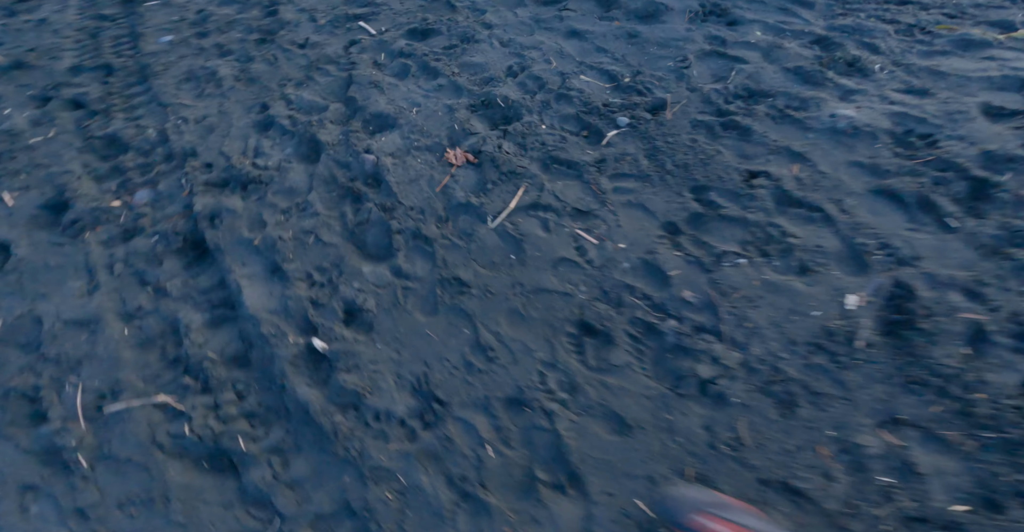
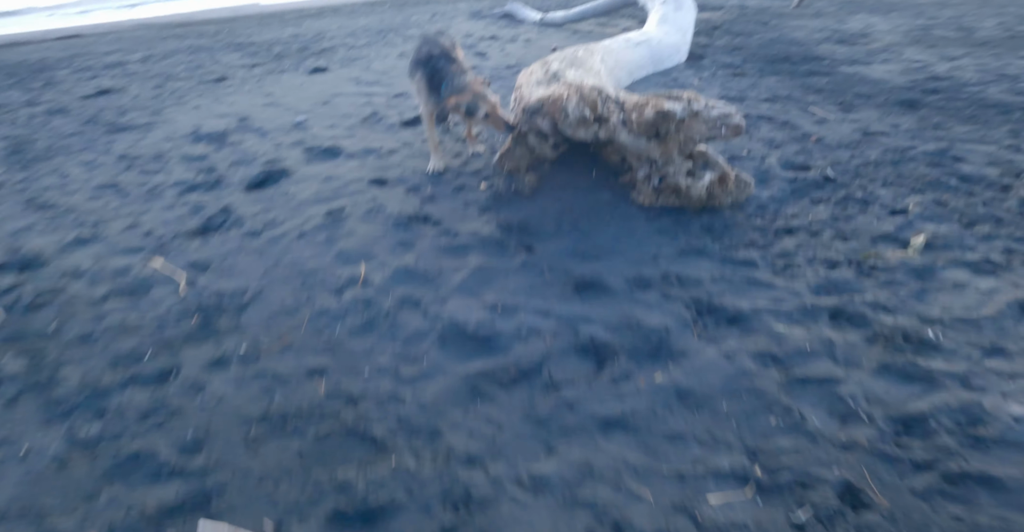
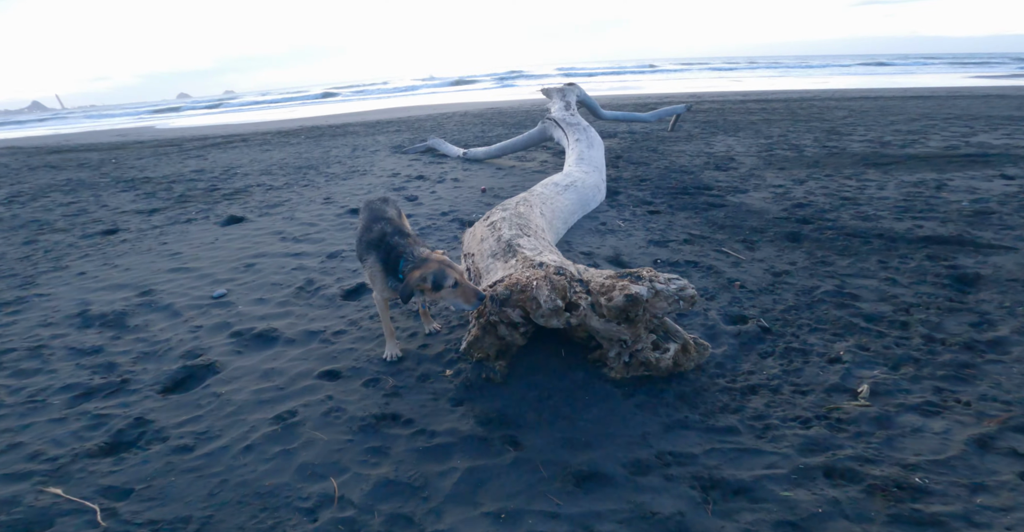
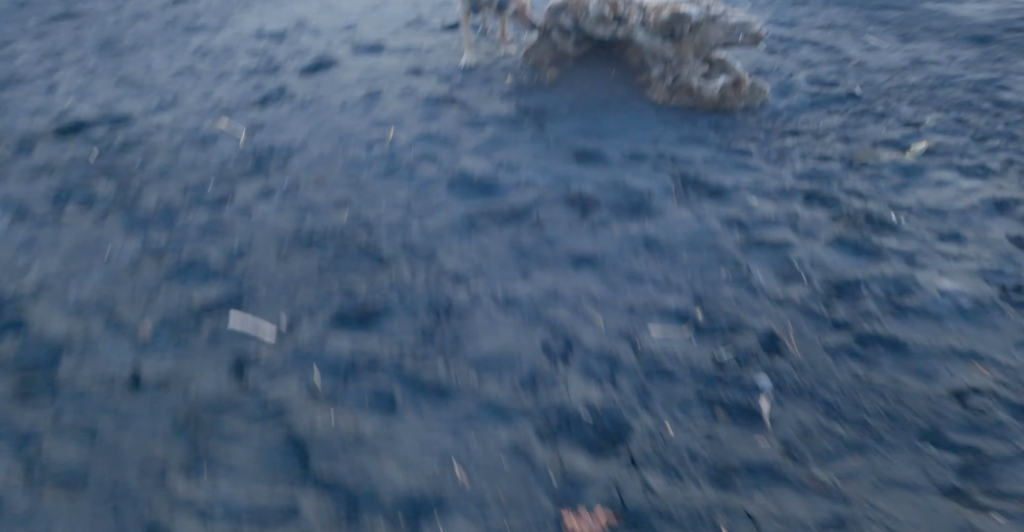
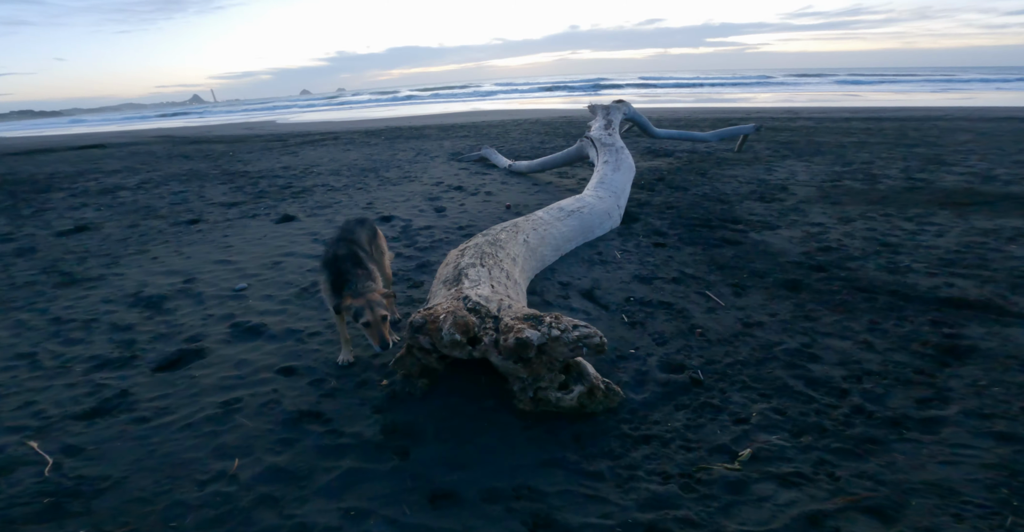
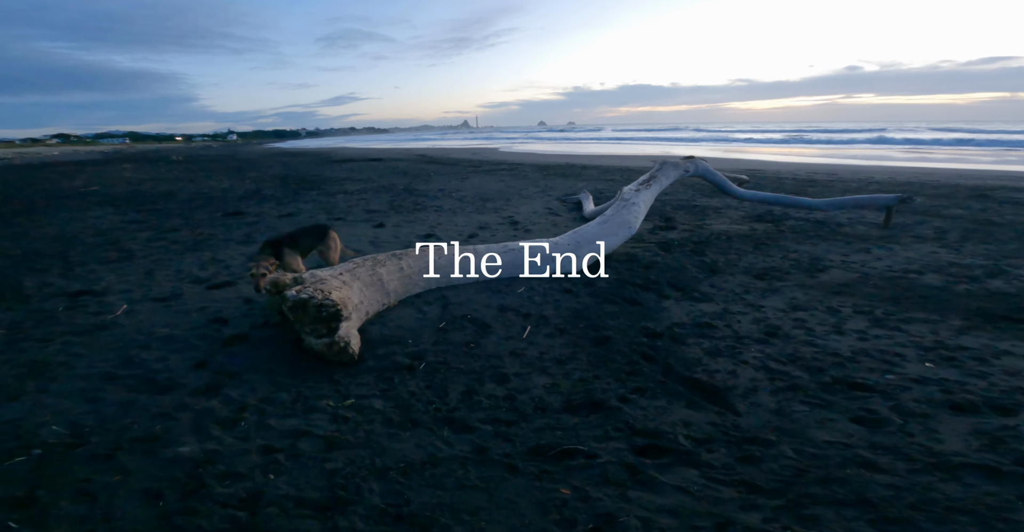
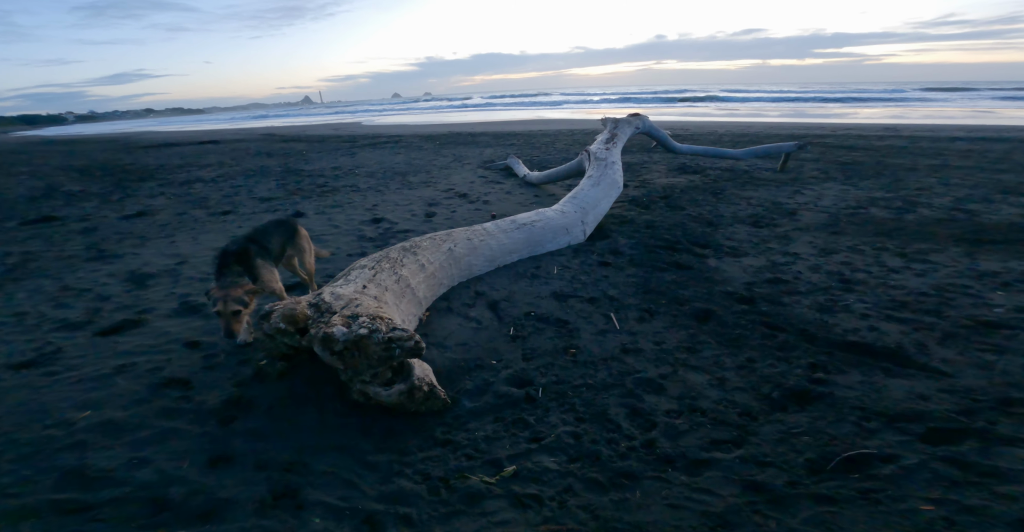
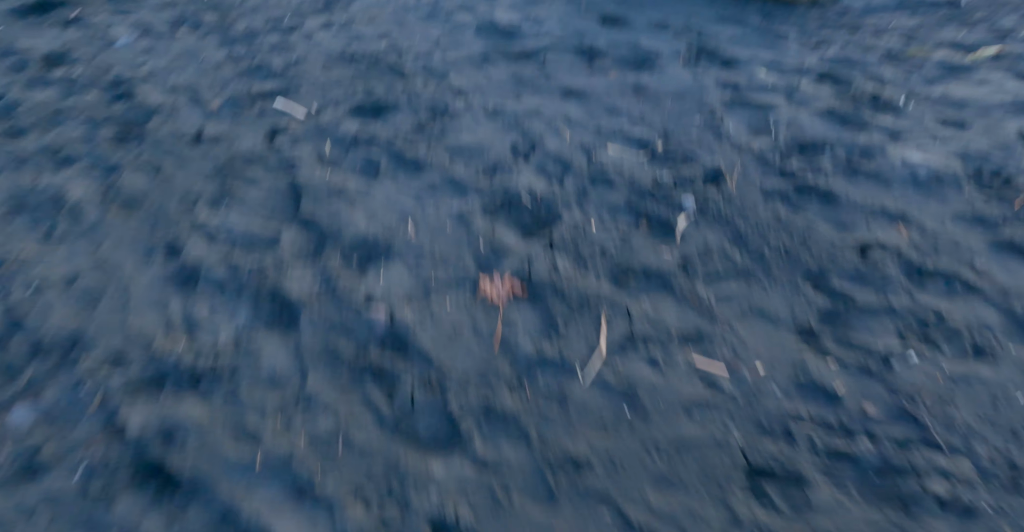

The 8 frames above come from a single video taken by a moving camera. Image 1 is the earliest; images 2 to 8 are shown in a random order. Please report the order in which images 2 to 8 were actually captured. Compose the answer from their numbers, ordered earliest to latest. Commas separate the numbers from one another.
8, 4, 2, 3, 5, 7, 6
